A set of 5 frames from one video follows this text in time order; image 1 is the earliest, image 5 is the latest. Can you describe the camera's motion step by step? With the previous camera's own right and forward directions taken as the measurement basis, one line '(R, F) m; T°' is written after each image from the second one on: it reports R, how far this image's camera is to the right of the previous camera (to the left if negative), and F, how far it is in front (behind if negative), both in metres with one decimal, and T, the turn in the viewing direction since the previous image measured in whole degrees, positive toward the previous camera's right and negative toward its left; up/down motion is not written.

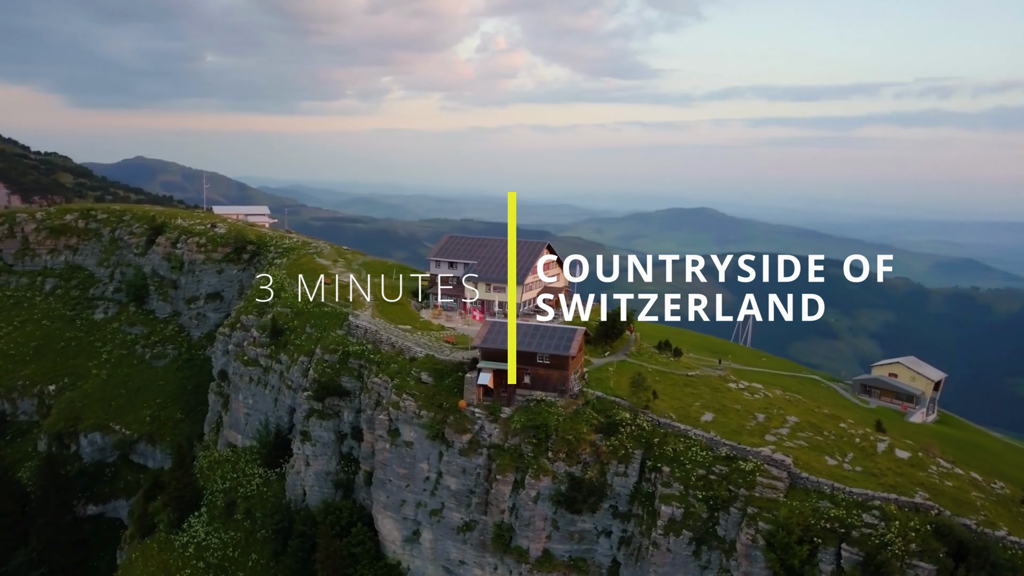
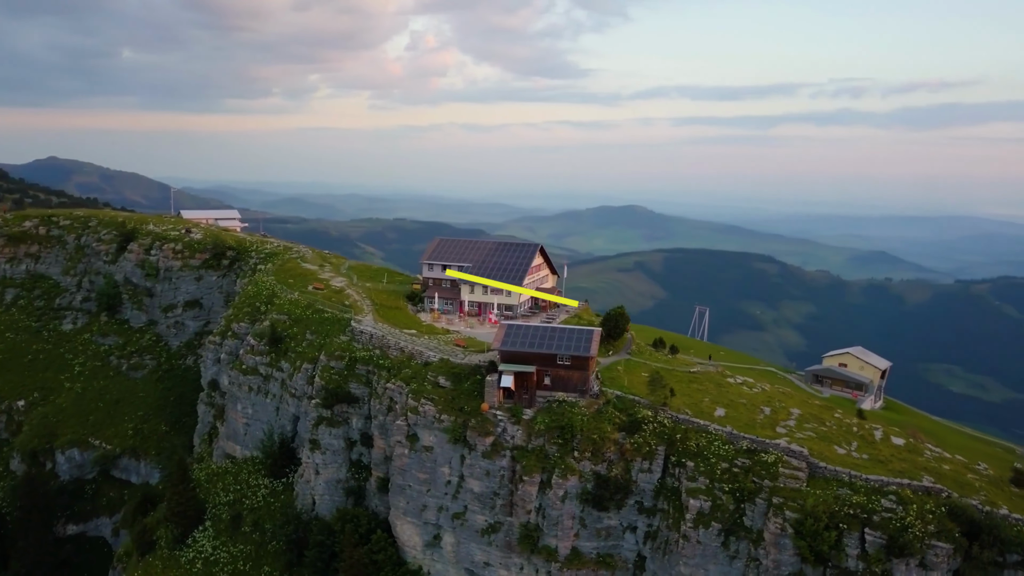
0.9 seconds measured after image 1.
(-4.9, -0.3) m; +5°
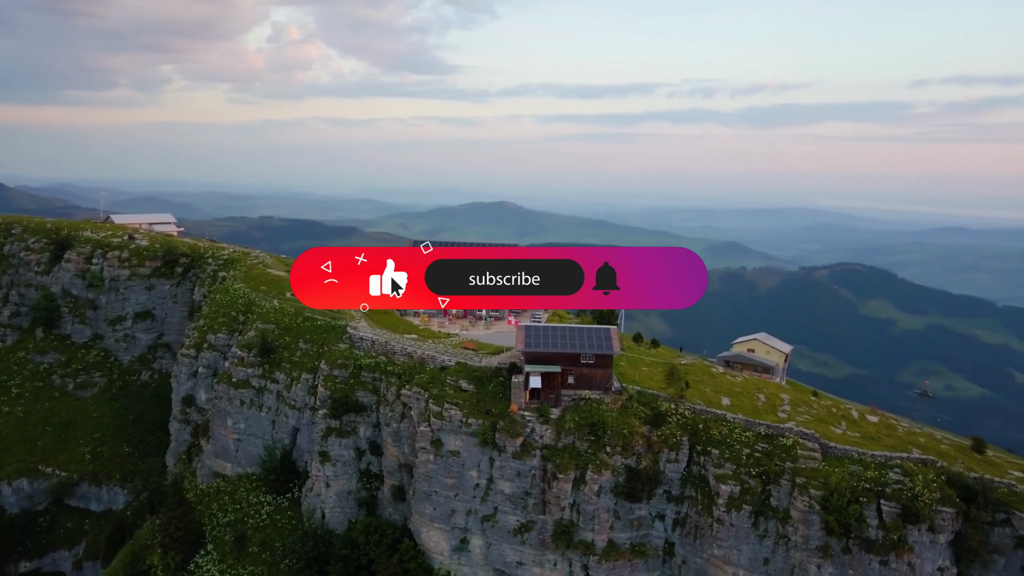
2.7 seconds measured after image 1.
(-8.7, +0.2) m; +10°
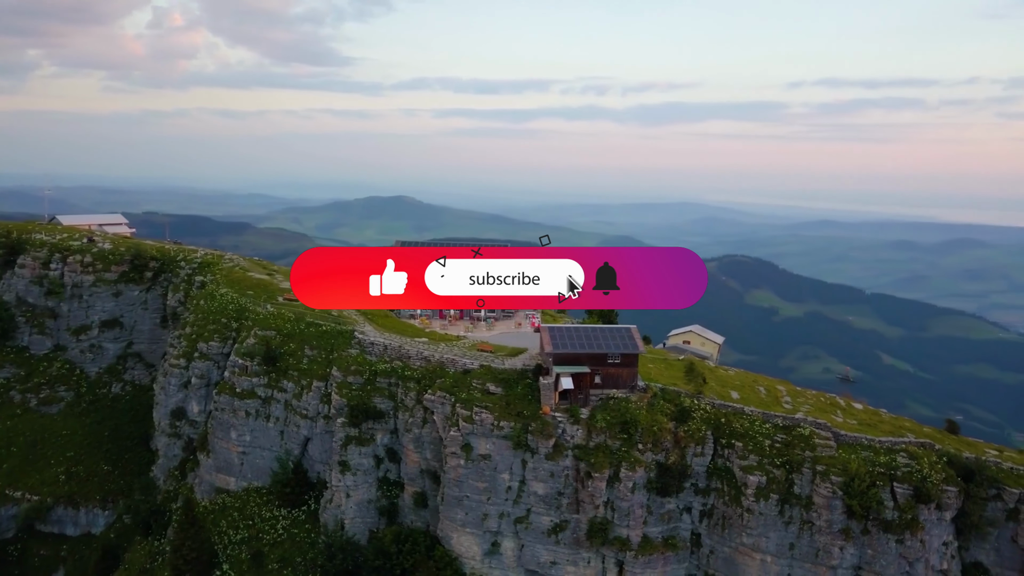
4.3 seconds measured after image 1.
(-7.6, +0.5) m; +8°
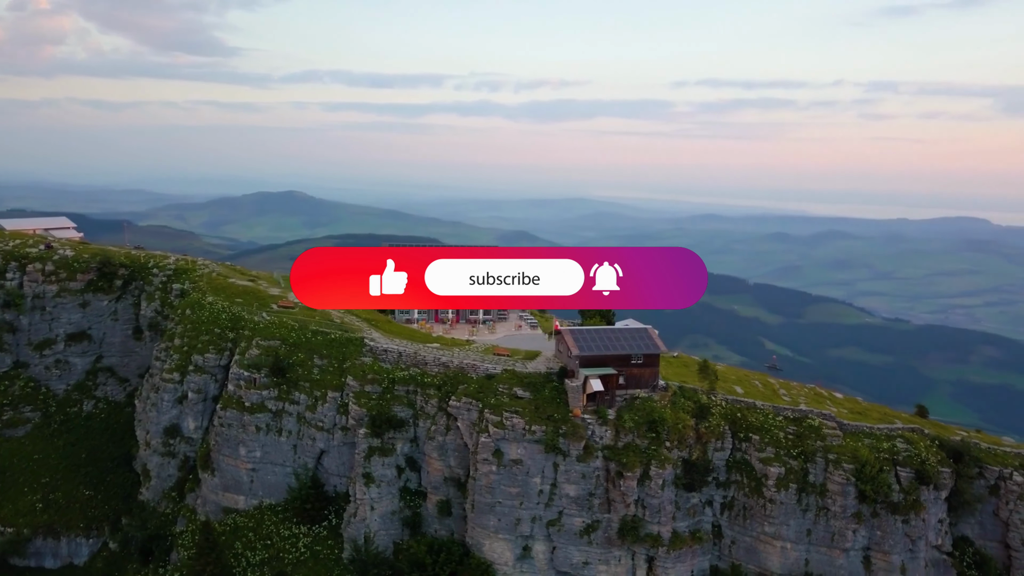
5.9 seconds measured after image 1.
(-7.6, +0.7) m; +8°
